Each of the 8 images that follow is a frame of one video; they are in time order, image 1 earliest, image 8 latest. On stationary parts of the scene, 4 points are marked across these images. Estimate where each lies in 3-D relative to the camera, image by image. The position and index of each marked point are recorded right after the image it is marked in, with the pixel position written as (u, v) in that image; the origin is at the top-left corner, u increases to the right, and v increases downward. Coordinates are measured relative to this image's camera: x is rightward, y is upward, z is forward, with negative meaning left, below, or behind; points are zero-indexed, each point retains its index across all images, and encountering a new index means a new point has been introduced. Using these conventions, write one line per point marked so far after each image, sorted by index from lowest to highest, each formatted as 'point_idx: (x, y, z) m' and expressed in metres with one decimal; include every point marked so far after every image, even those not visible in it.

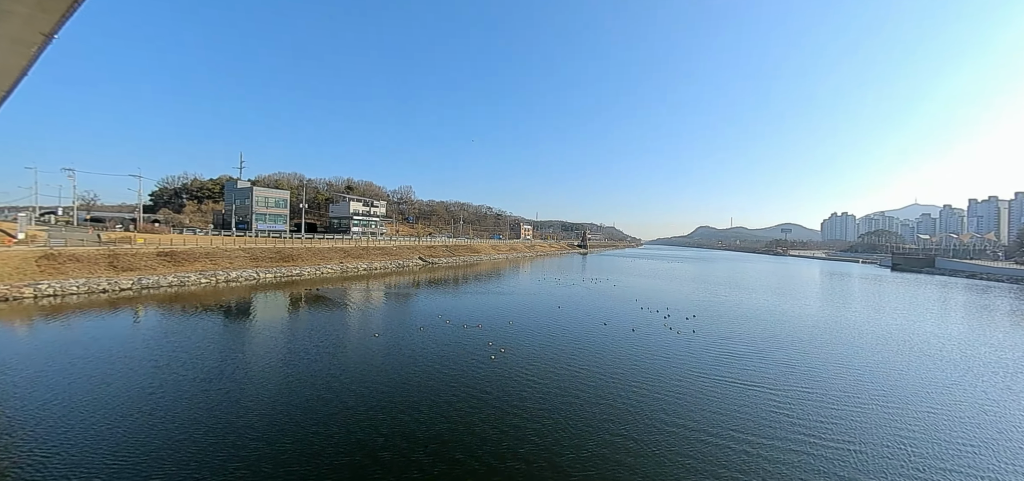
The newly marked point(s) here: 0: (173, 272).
0: (-18.5, -1.8, +19.0) m
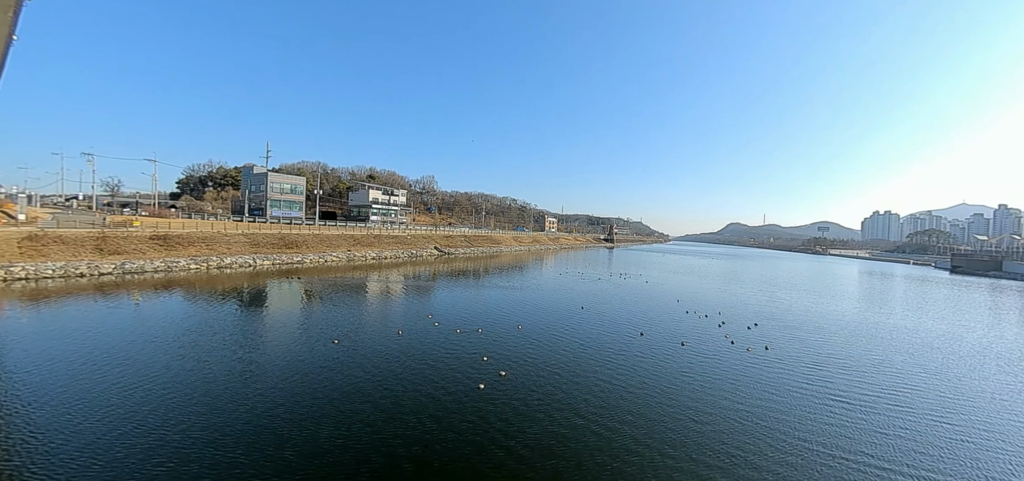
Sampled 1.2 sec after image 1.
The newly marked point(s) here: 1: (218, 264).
0: (-17.8, -0.9, +17.7) m
1: (-16.2, -1.3, +18.8) m
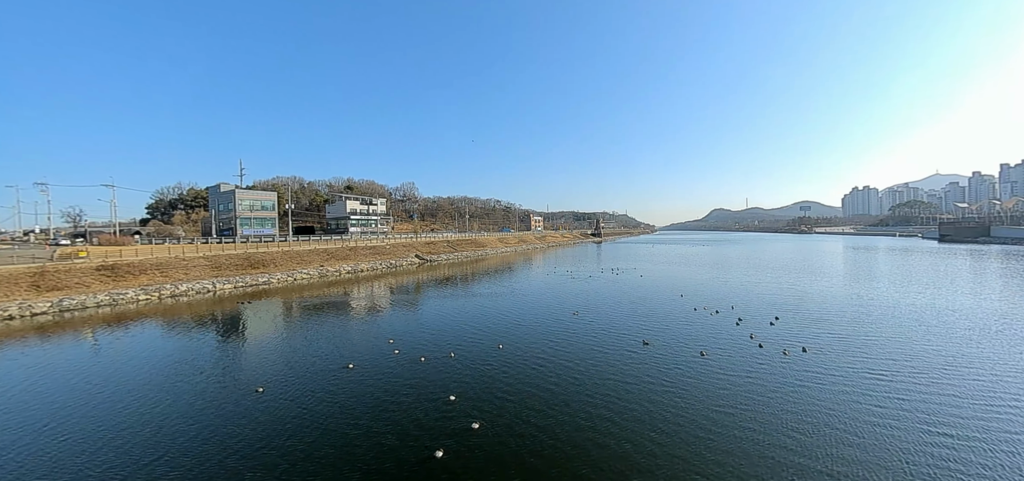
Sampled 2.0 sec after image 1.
0: (-18.8, -2.3, +16.3) m
1: (-17.3, -2.6, +17.5) m
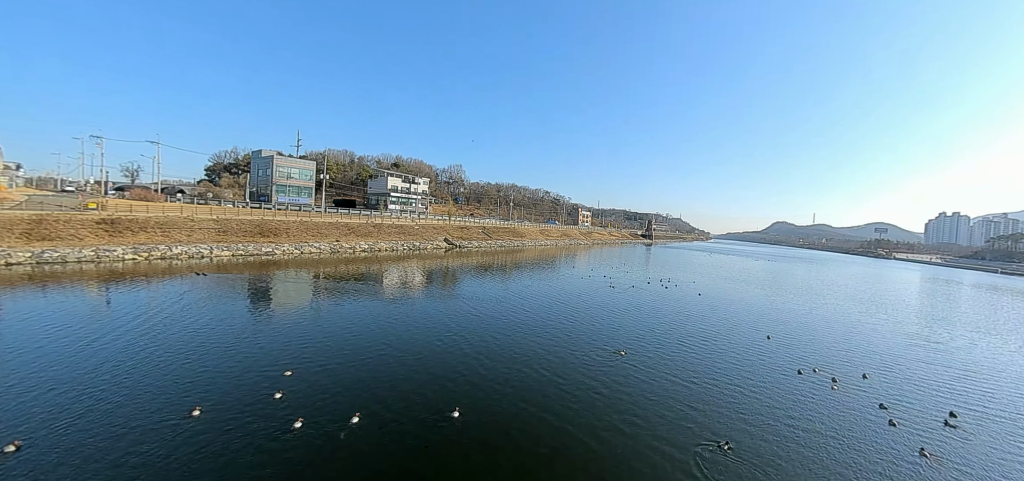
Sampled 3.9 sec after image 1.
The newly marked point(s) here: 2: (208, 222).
0: (-17.7, -0.2, +15.0) m
1: (-16.0, -0.6, +16.0) m
2: (-16.6, +1.0, +19.1) m
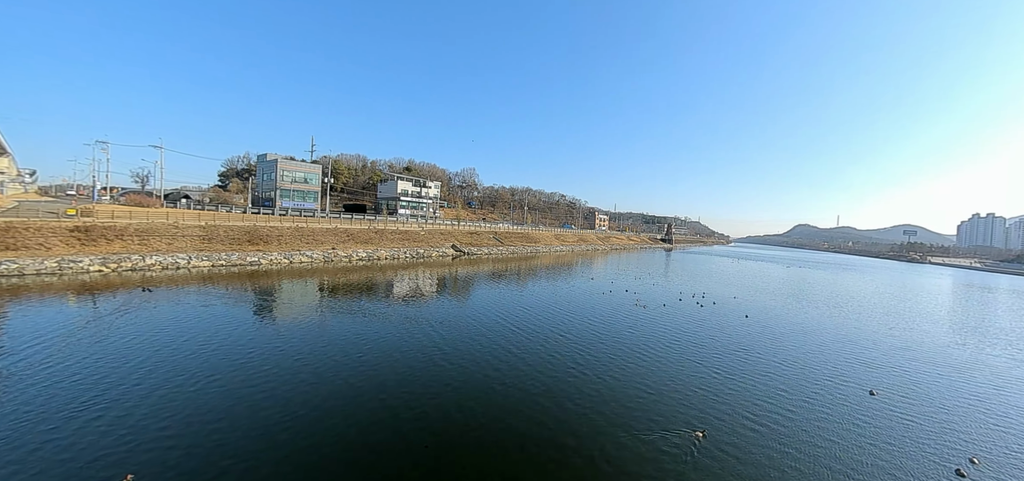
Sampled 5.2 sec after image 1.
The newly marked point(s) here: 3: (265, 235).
0: (-17.4, -0.5, +13.7) m
1: (-15.7, -1.0, +14.6) m
2: (-16.1, +0.6, +17.7) m
3: (-13.8, +0.3, +19.7) m
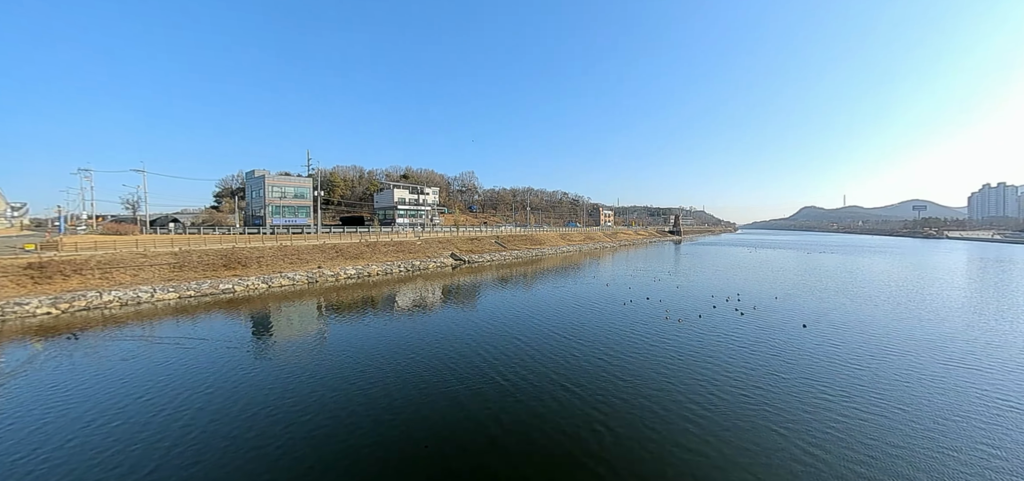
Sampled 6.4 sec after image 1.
0: (-17.5, -1.9, +12.3) m
1: (-15.8, -2.3, +13.2) m
2: (-16.2, -0.7, +16.3) m
3: (-13.9, -0.9, +18.2) m
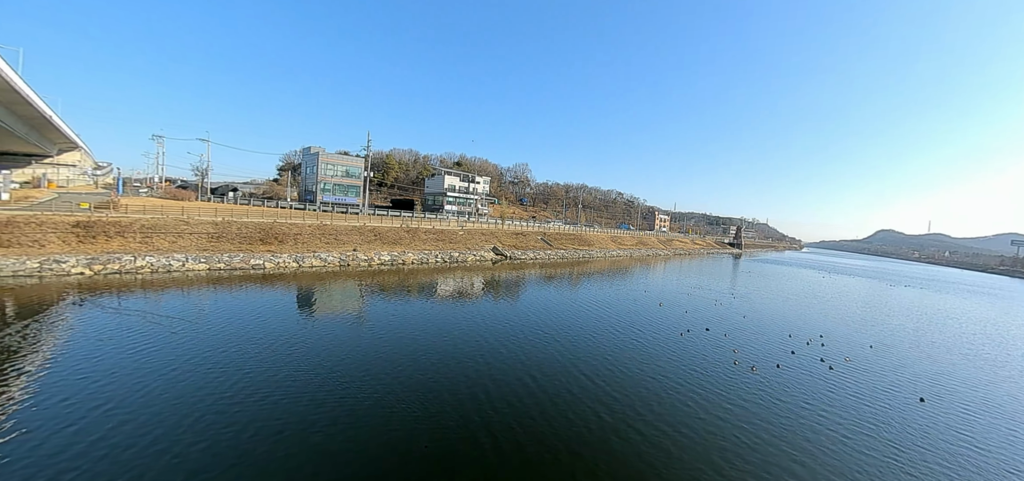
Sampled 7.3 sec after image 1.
0: (-16.0, -0.4, +12.3) m
1: (-14.2, -0.9, +13.0) m
2: (-14.1, +0.8, +16.1) m
3: (-11.5, +0.4, +17.7) m
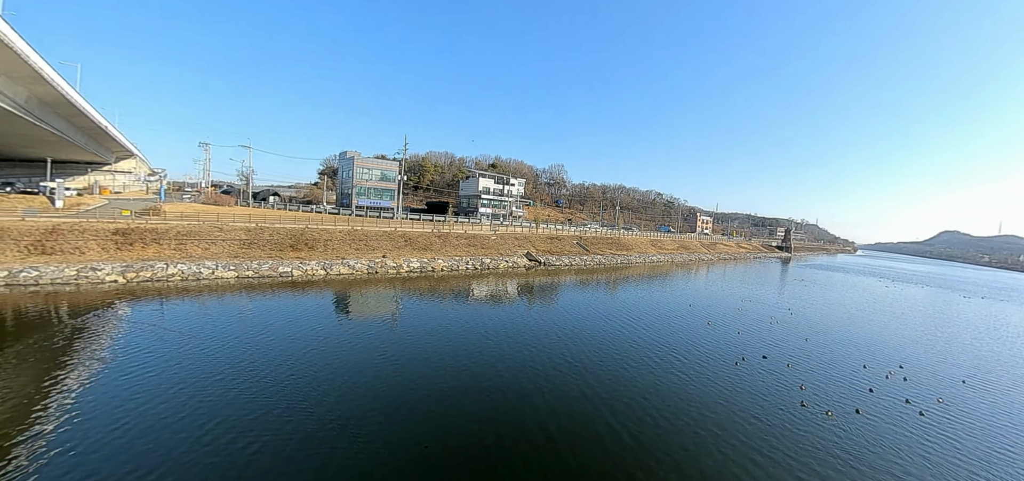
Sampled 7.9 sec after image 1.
0: (-14.7, -0.6, +12.4) m
1: (-12.9, -1.2, +12.9) m
2: (-12.5, +0.5, +16.0) m
3: (-9.8, +0.1, +17.4) m
